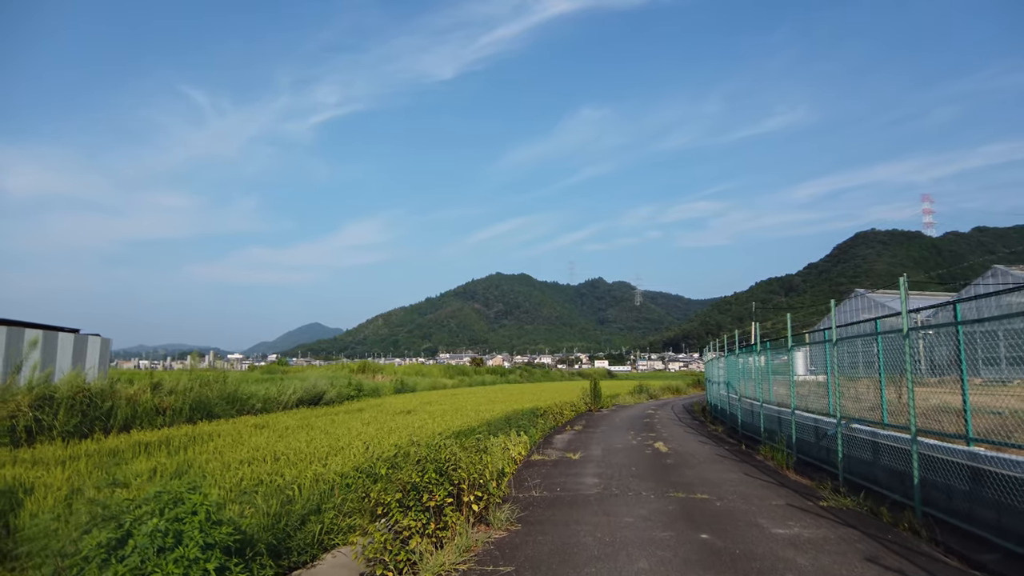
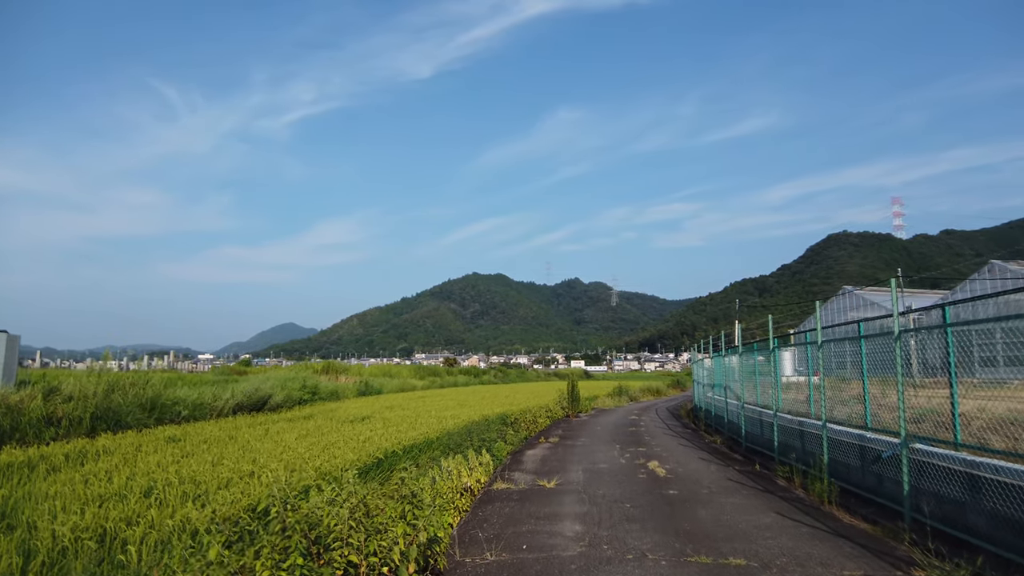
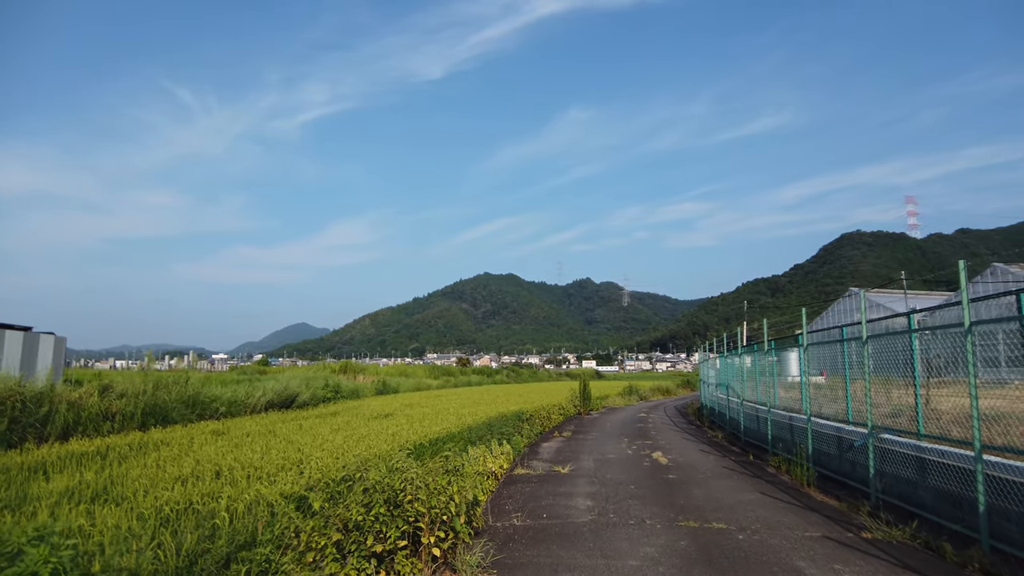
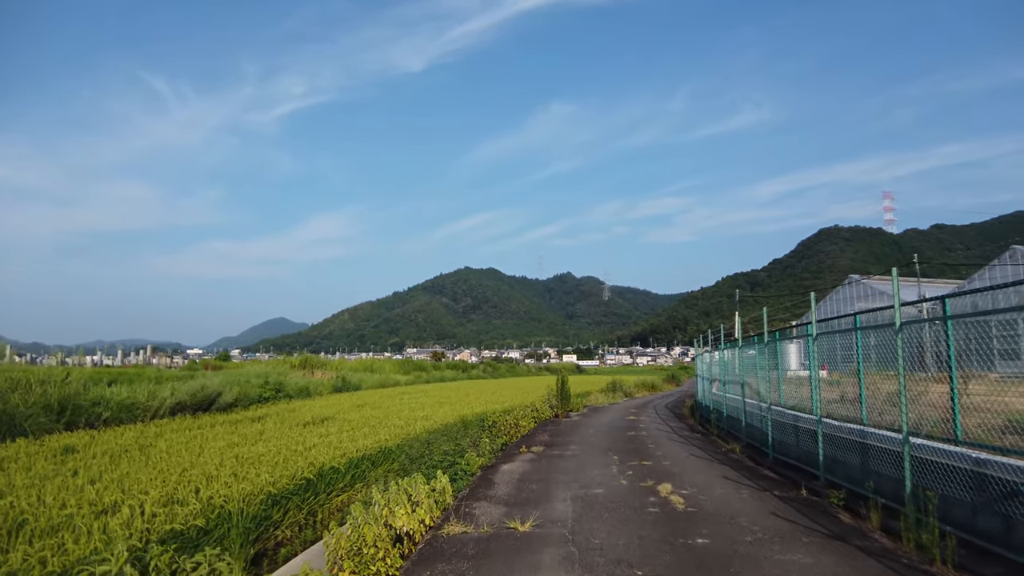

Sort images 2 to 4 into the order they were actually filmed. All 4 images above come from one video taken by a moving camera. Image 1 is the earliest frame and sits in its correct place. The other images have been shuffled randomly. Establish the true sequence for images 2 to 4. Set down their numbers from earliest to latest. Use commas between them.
3, 2, 4
